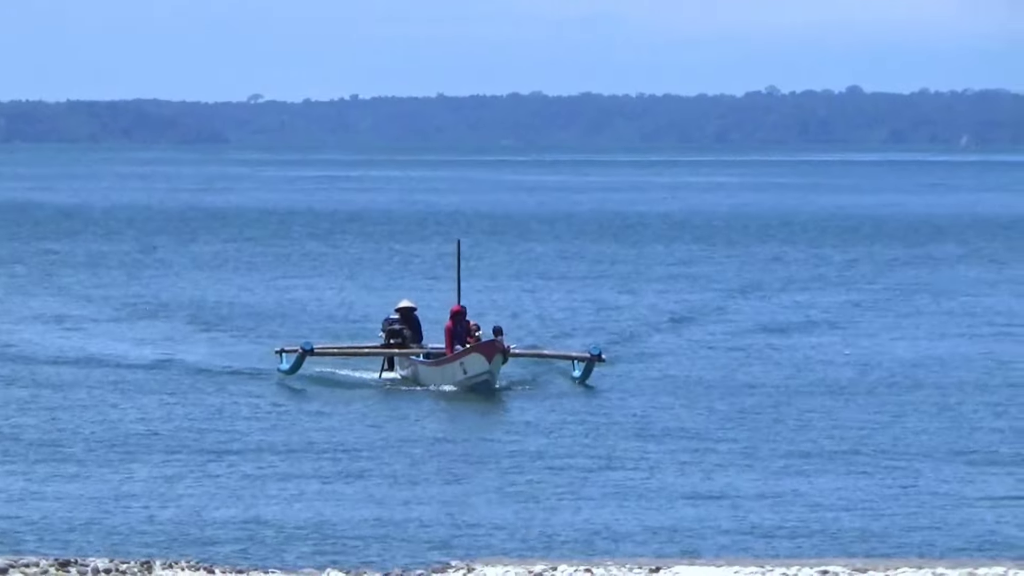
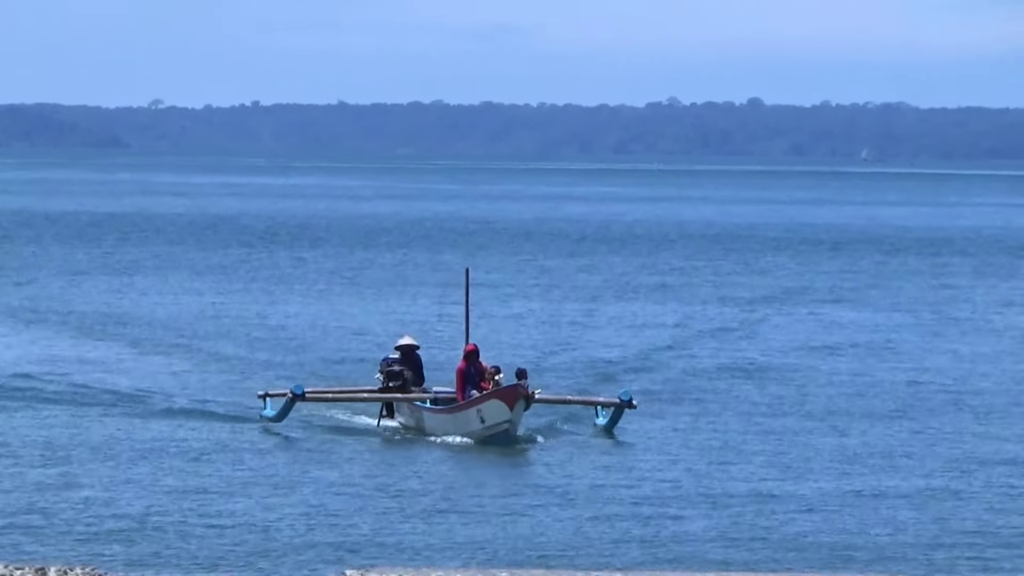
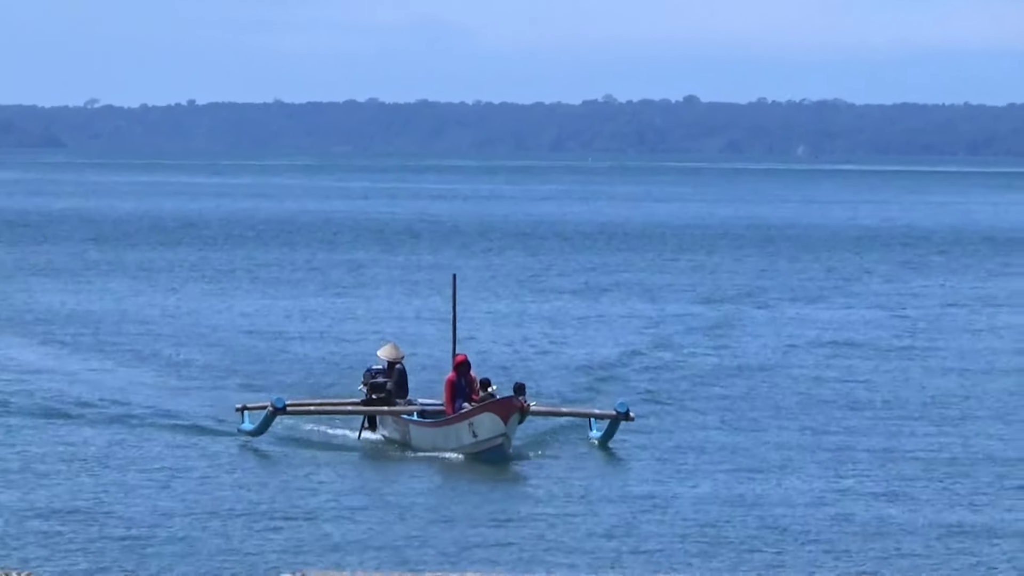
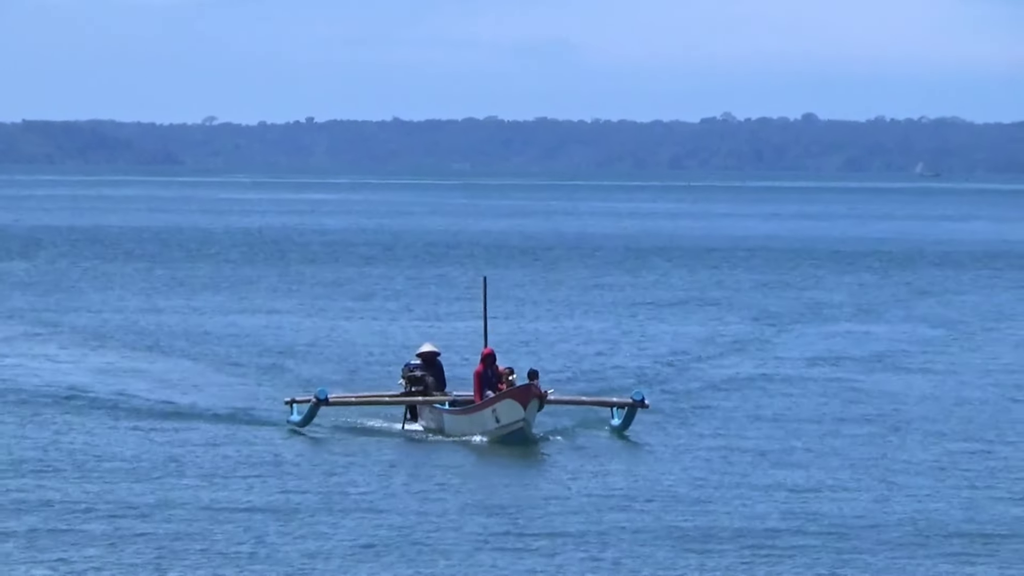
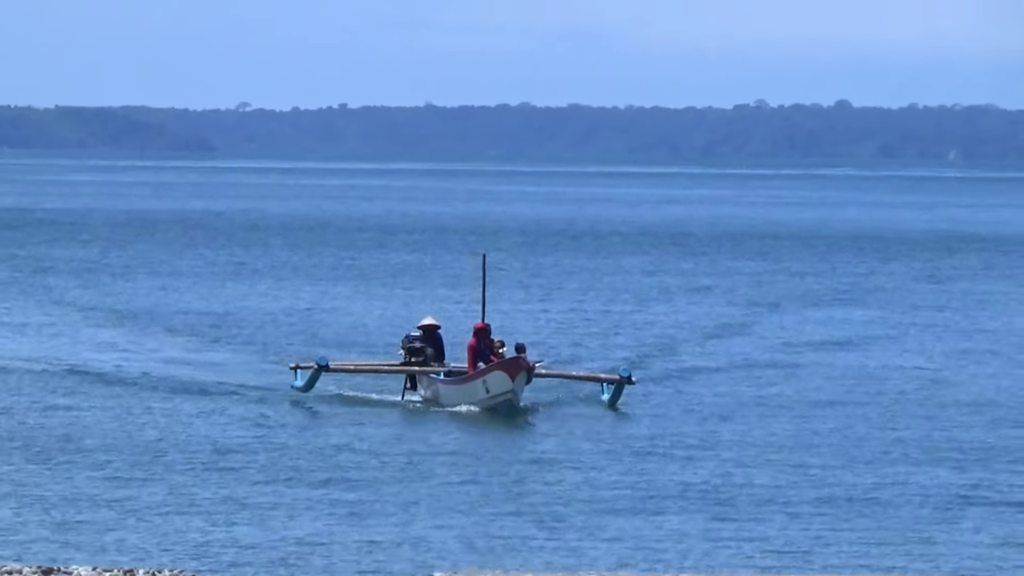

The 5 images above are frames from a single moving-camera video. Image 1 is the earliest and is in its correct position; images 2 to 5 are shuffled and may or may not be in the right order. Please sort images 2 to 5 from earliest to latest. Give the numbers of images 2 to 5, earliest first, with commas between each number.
5, 4, 2, 3
